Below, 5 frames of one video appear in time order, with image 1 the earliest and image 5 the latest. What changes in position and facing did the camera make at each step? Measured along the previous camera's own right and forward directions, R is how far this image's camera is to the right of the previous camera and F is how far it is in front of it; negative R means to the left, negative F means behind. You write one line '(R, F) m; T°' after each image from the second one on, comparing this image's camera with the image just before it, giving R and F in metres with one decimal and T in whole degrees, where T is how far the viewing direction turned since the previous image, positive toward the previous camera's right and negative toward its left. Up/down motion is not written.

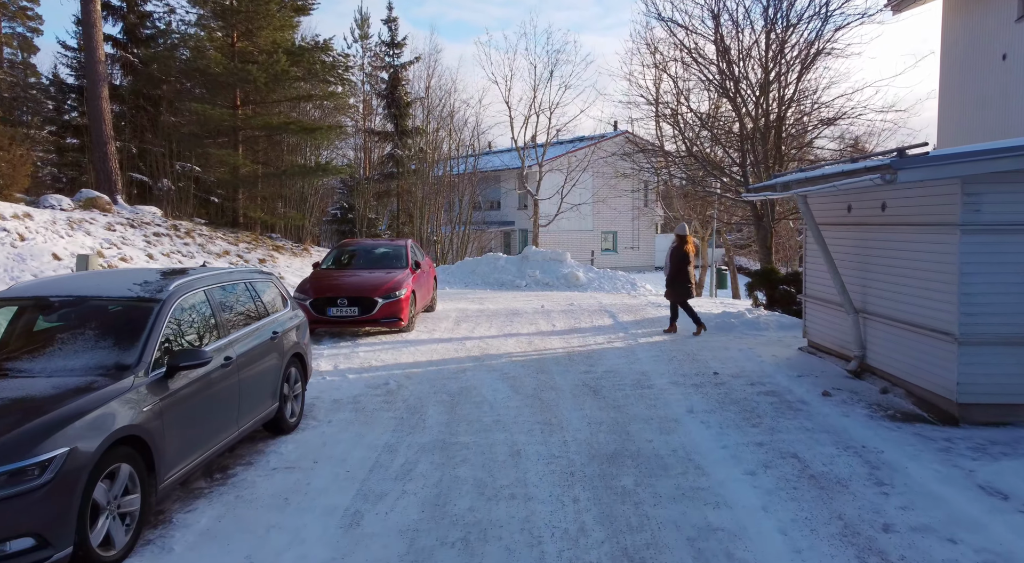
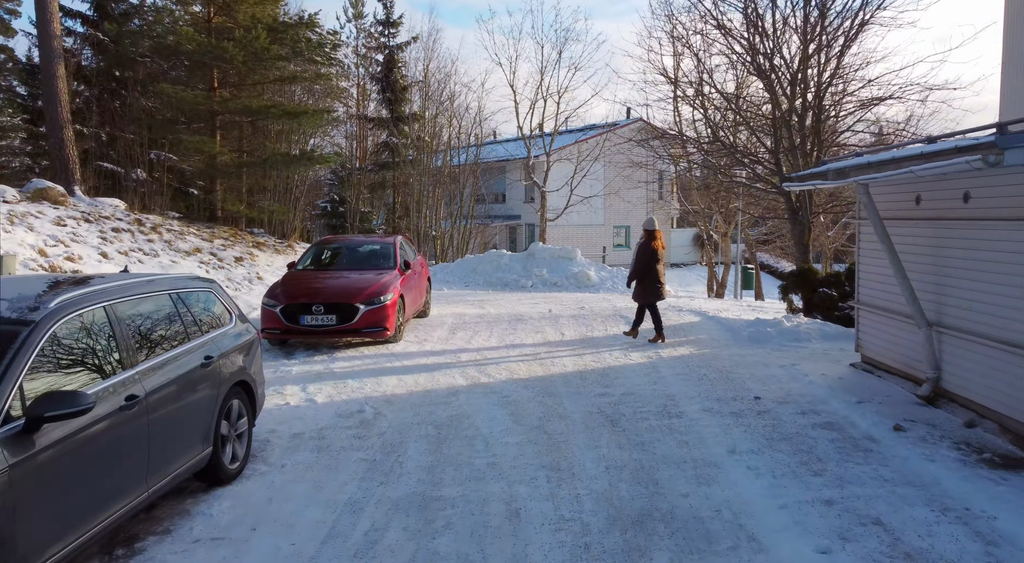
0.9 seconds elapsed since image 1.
(+0.1, +1.2) m; -1°
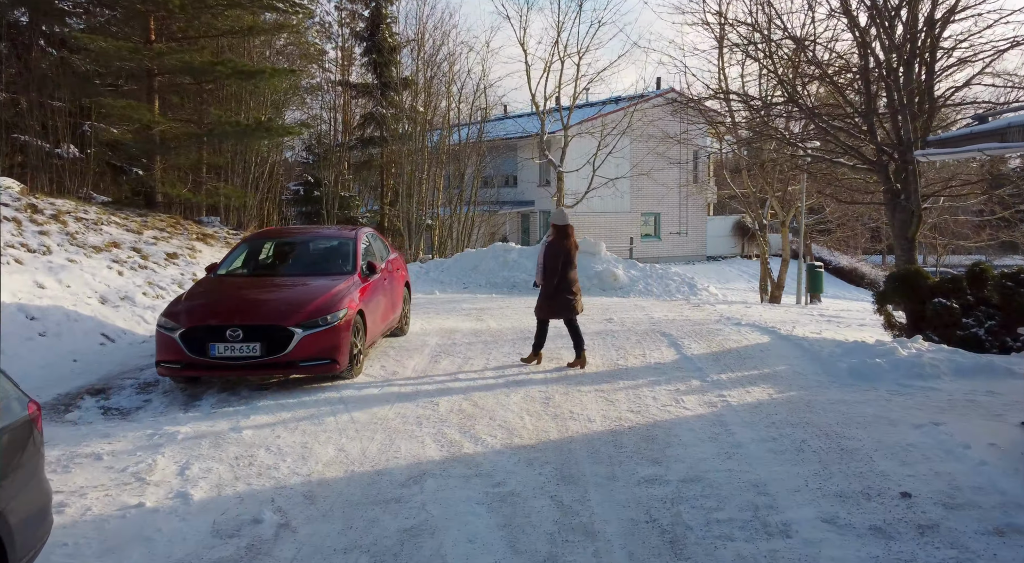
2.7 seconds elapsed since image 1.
(+0.1, +2.4) m; -2°
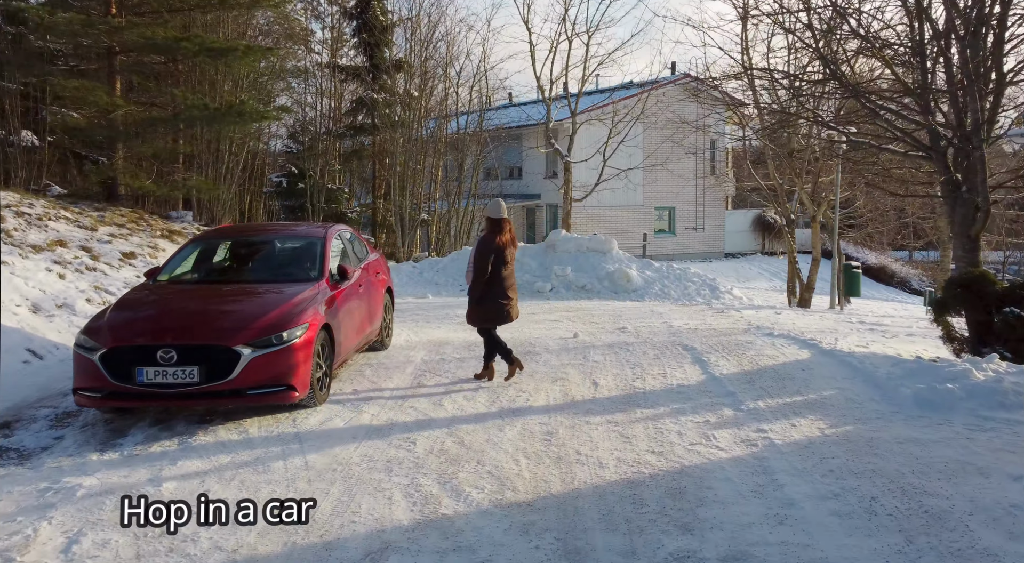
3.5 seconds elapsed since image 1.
(+0.1, +1.0) m; -1°
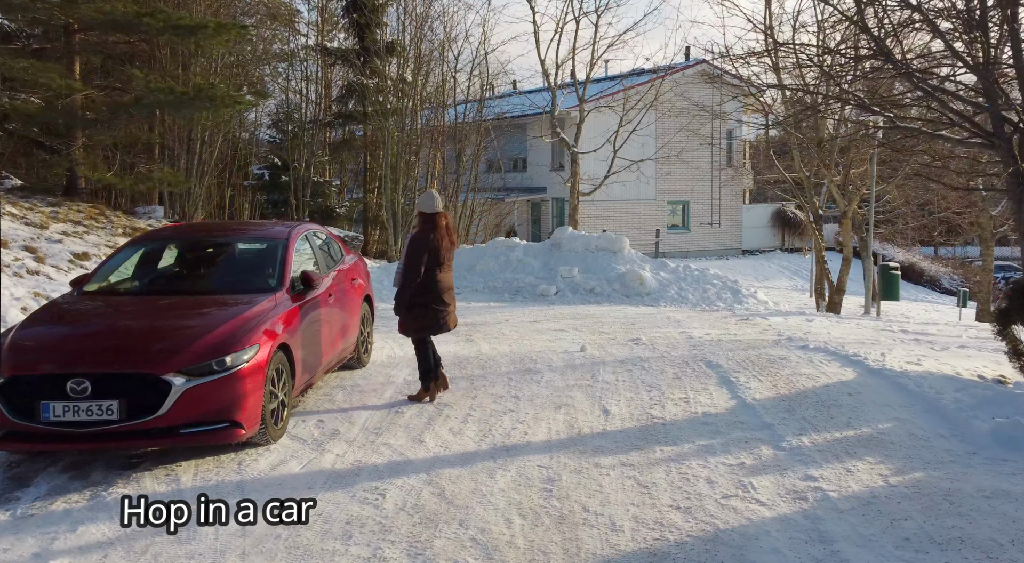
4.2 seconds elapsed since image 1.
(+0.1, +0.8) m; -1°
